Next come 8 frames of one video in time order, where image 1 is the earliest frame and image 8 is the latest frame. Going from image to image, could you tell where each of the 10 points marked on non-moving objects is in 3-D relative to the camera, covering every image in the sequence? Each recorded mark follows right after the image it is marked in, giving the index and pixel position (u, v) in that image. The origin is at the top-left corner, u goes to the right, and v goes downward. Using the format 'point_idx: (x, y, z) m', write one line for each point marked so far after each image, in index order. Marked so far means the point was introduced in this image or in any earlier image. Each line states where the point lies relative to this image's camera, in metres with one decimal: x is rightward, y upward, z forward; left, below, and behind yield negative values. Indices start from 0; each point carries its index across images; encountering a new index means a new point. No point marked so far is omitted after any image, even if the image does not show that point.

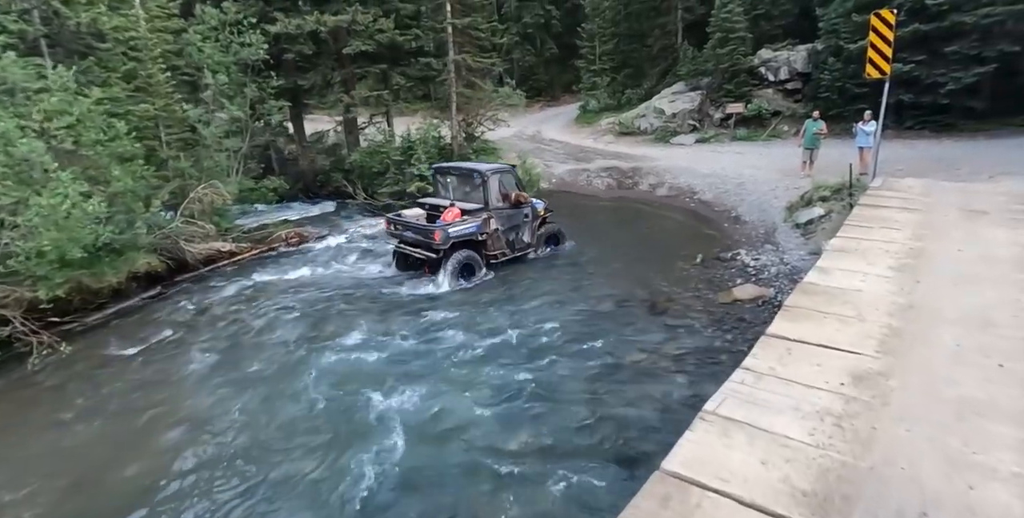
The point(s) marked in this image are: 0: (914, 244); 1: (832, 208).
0: (+3.8, +0.1, +4.9) m
1: (+5.5, +0.9, +9.0) m
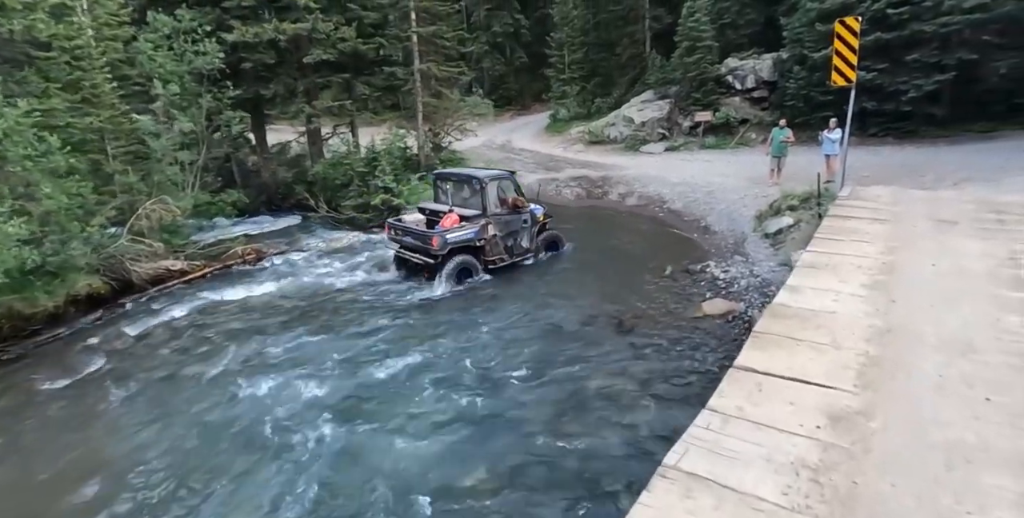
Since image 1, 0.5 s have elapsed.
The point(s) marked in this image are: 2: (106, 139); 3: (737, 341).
0: (+3.3, 0.0, +4.7) m
1: (+4.9, +0.7, +8.8) m
2: (-10.2, +3.0, +13.2) m
3: (+2.7, -1.0, +6.3) m
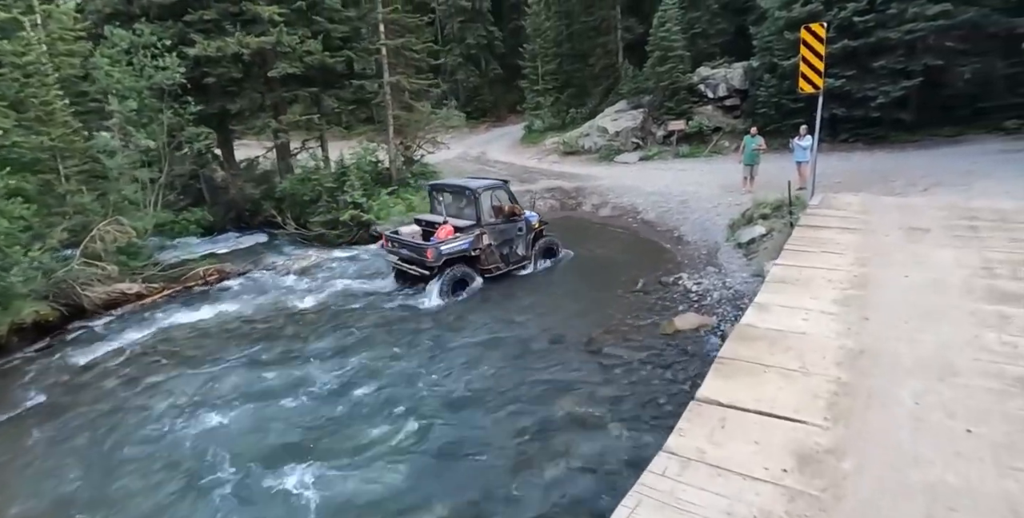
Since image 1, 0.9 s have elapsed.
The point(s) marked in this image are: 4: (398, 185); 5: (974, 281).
0: (+2.9, -0.1, +4.4) m
1: (+4.3, +0.5, +8.7) m
2: (-11.0, +2.4, +12.6) m
3: (+2.3, -1.1, +6.0) m
4: (-3.9, +2.5, +17.6) m
5: (+3.6, -0.2, +4.1) m
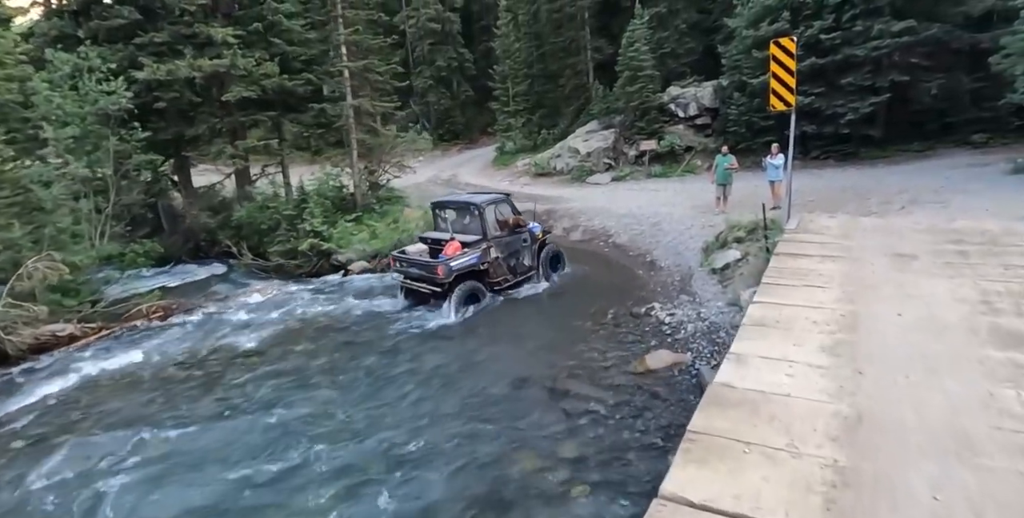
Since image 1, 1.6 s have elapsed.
0: (+2.5, -0.4, +3.9) m
1: (+3.7, +0.1, +8.2) m
2: (-11.8, +1.5, +11.6) m
3: (+1.8, -1.5, +5.4) m
4: (-4.9, +1.6, +16.9) m
5: (+3.2, -0.4, +3.6) m
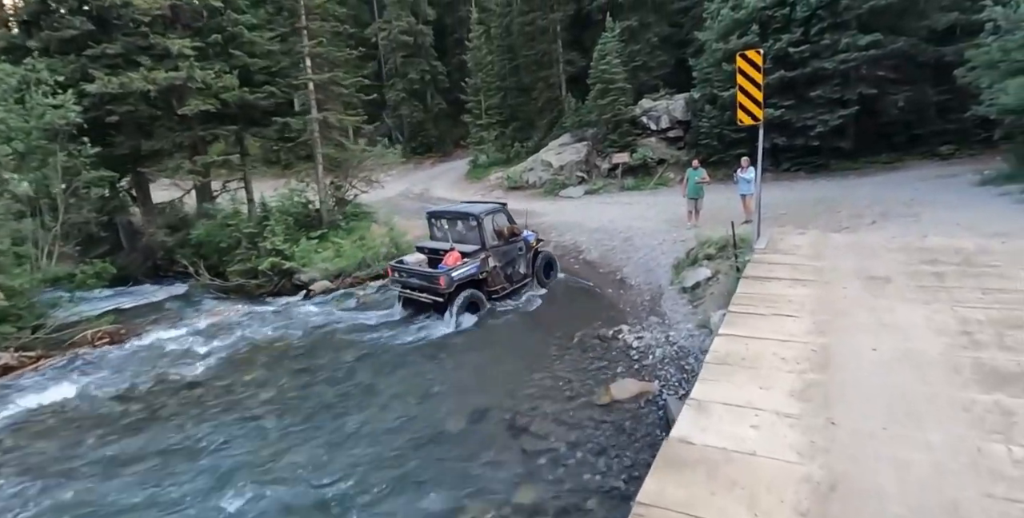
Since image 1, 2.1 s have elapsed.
0: (+2.1, -0.6, +3.5) m
1: (+3.1, -0.1, +7.9) m
2: (-12.5, +1.0, +10.8) m
3: (+1.3, -1.7, +5.0) m
4: (-5.8, +1.0, +16.3) m
5: (+2.8, -0.6, +3.3) m
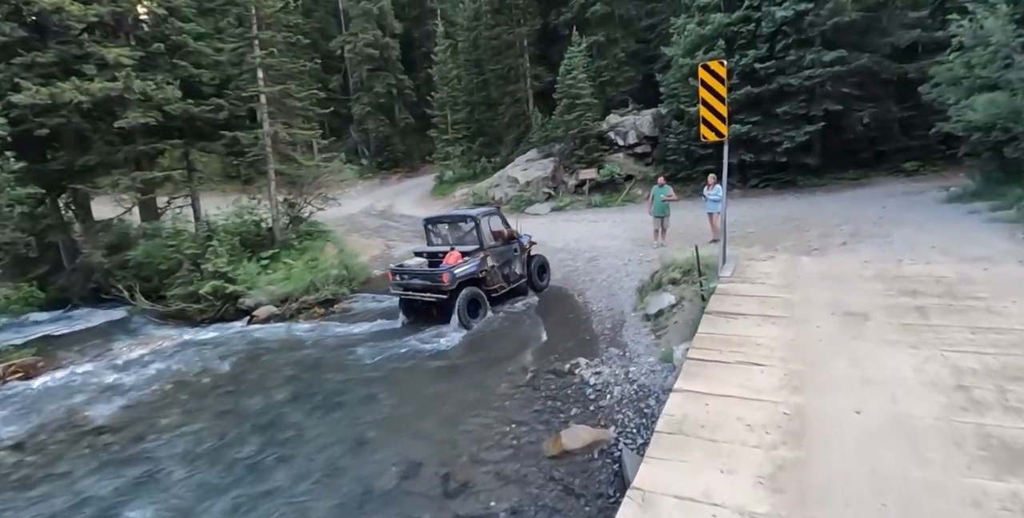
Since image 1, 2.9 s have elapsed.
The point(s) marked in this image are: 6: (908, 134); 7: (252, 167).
0: (+1.5, -0.8, +2.9) m
1: (+2.4, -0.5, +7.3) m
2: (-13.3, +0.5, +9.6) m
3: (+0.8, -2.0, +4.3) m
4: (-6.8, +0.4, +15.4) m
5: (+2.3, -0.8, +2.7) m
6: (+12.7, +4.0, +16.7) m
7: (-8.5, +2.8, +16.0) m
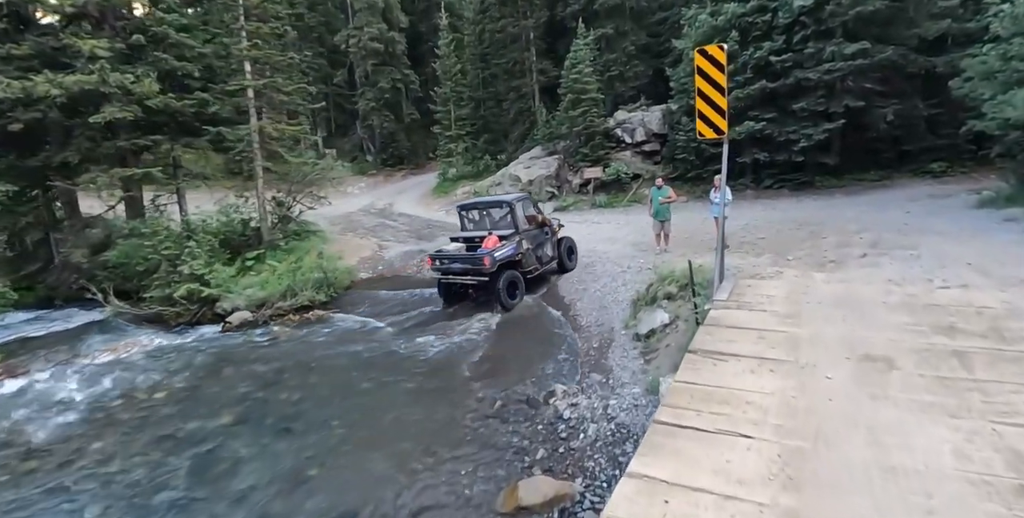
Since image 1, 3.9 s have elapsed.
0: (+1.1, -1.0, +2.1) m
1: (+2.1, -0.7, +6.5) m
2: (-13.6, +0.5, +9.2) m
3: (+0.3, -2.2, +3.6) m
4: (-7.0, +0.4, +14.8) m
5: (+1.8, -1.0, +1.8) m
6: (+12.7, +3.8, +15.6) m
7: (-8.6, +2.8, +15.4) m
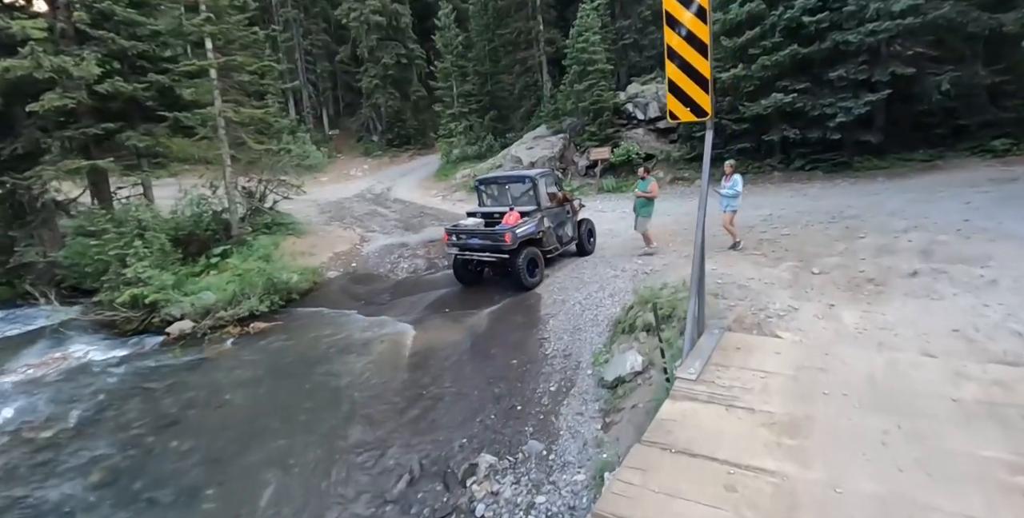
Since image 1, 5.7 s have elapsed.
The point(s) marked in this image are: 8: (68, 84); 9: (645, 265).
0: (+0.1, -1.4, +0.6) m
1: (+1.3, -0.9, +4.9) m
2: (-14.1, +0.4, +8.4) m
3: (-0.5, -2.5, +2.1) m
4: (-7.2, +0.5, +13.6) m
5: (+0.8, -1.4, +0.3) m
6: (+12.4, +4.0, +13.2) m
7: (-8.8, +2.9, +14.2) m
8: (-10.4, +4.3, +12.5) m
9: (+2.2, -0.1, +8.6) m
